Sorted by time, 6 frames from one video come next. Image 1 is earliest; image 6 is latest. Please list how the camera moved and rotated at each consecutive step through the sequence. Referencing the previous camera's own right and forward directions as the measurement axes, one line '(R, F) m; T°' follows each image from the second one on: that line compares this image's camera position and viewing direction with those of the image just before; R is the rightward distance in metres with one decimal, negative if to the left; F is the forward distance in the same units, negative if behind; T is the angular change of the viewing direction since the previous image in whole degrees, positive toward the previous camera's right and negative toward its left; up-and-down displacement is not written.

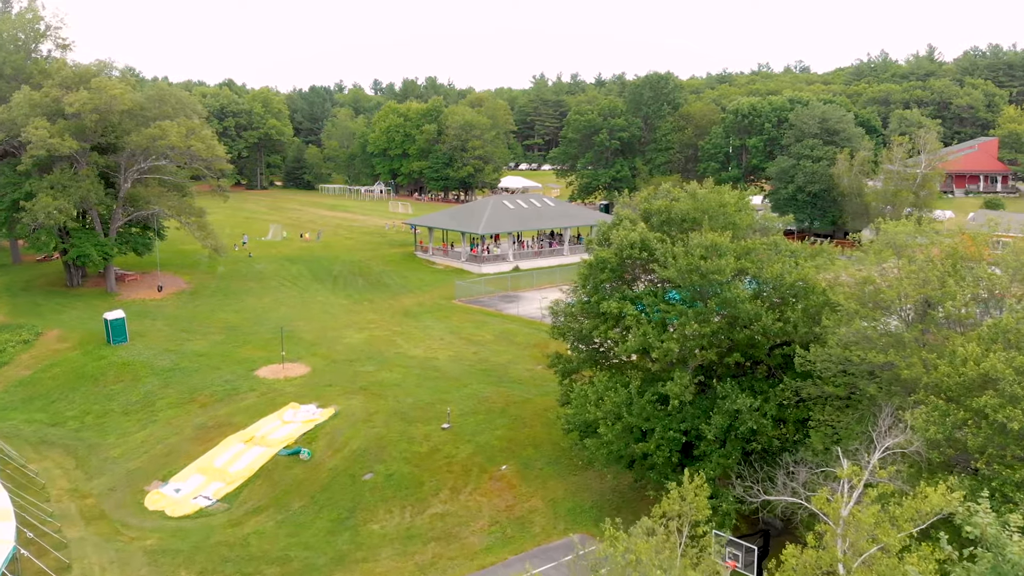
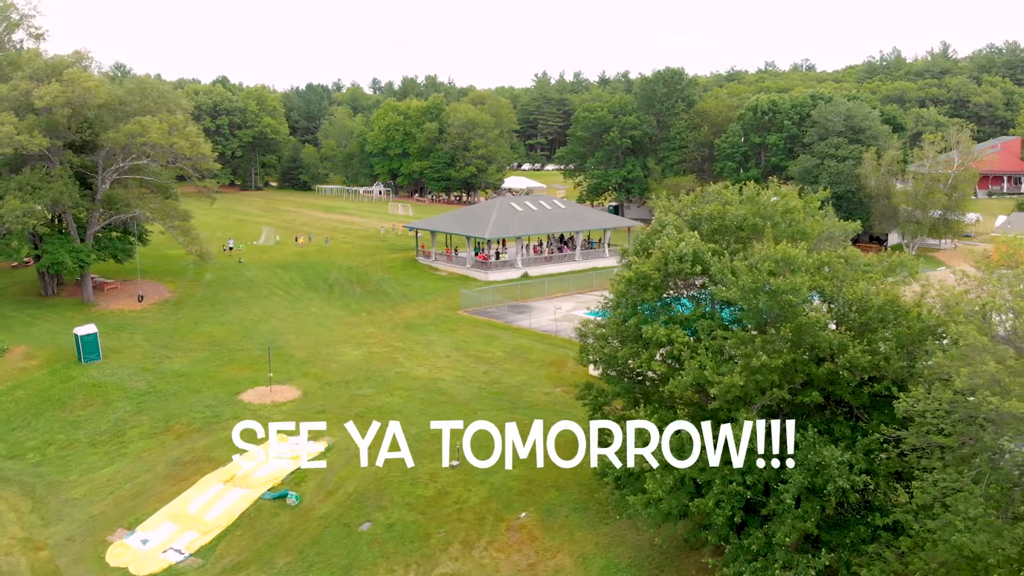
(-0.7, +3.6) m; 0°
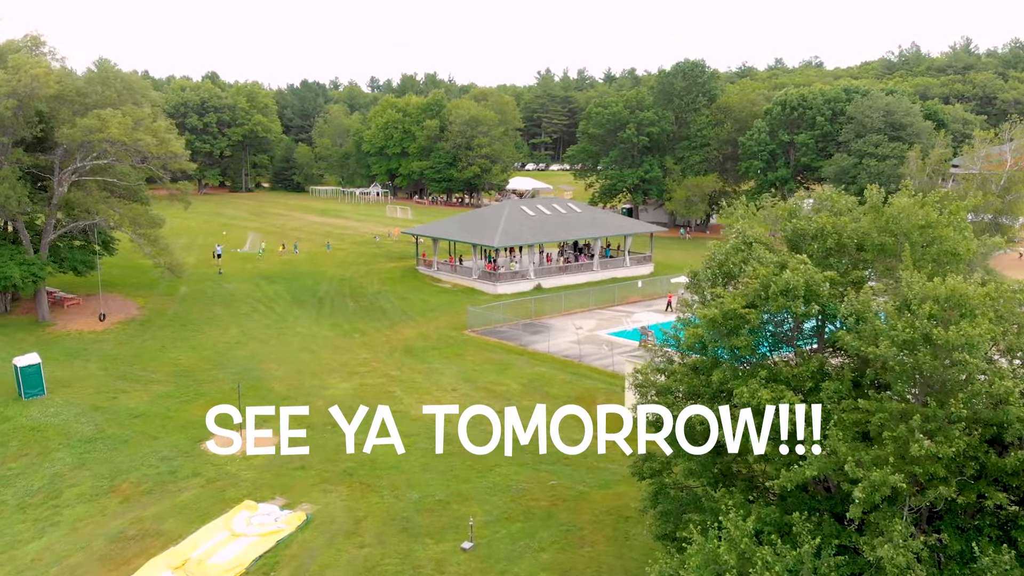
(-0.8, +5.3) m; 0°
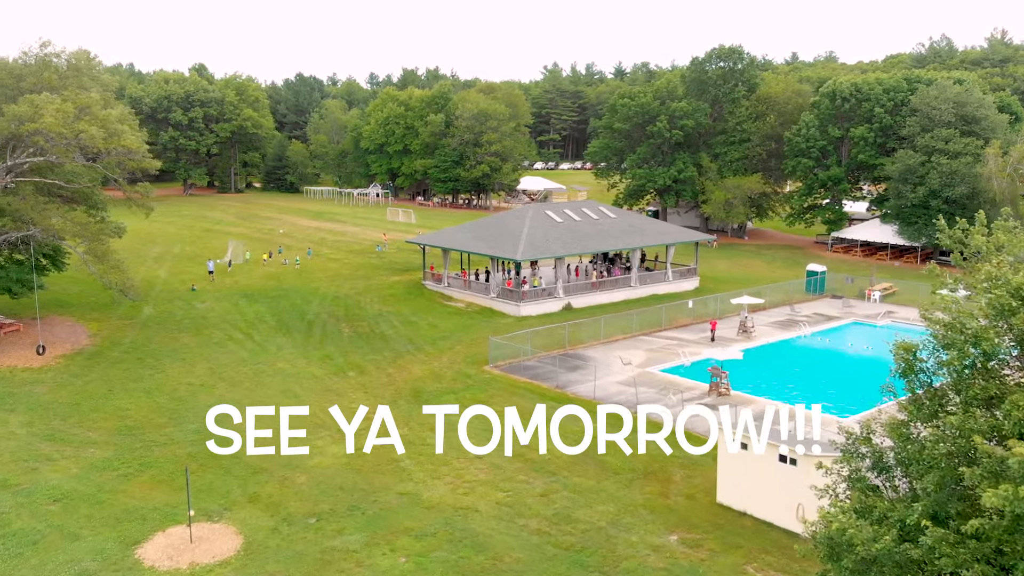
(-1.3, +7.0) m; 0°
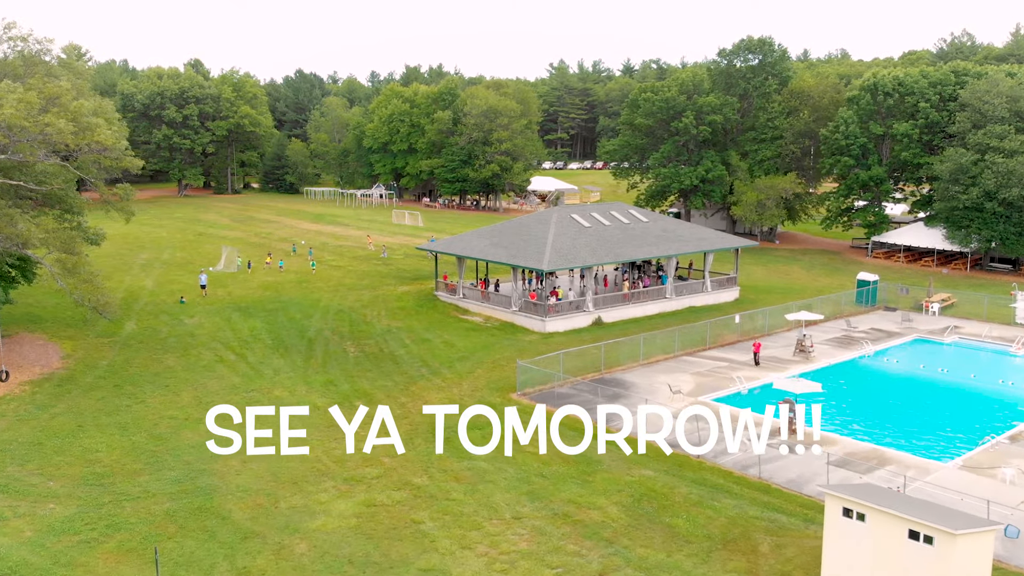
(-1.1, +3.9) m; 0°
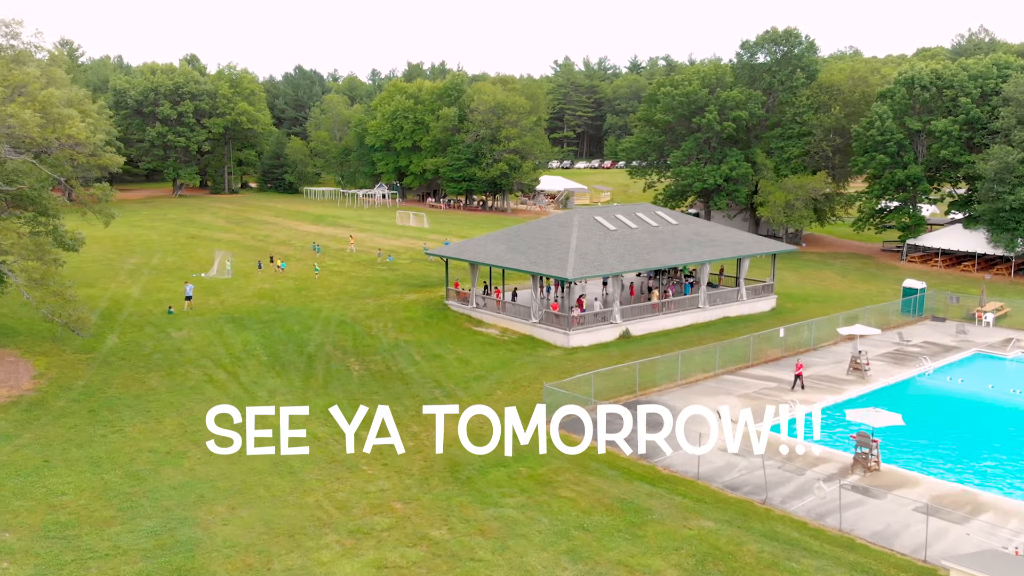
(-0.8, +3.1) m; 0°
